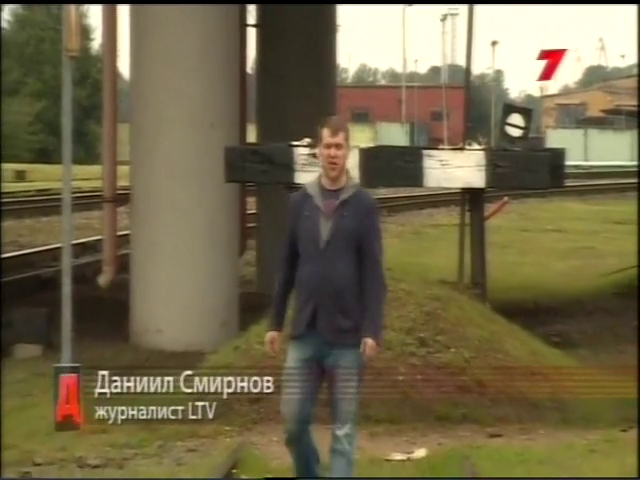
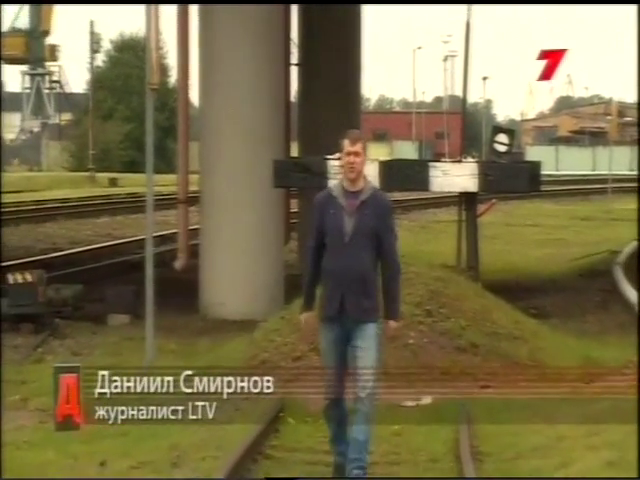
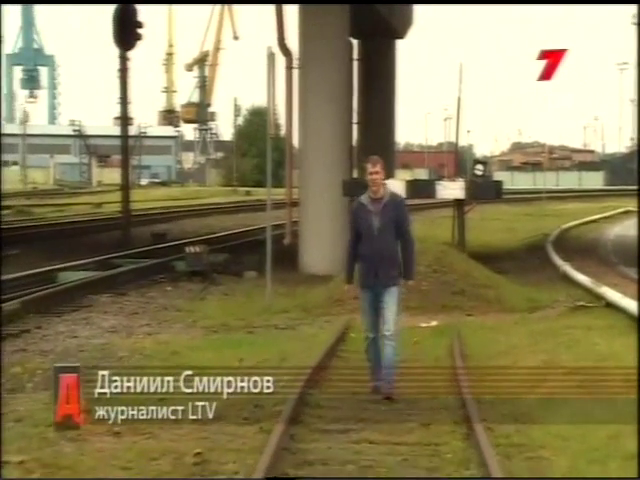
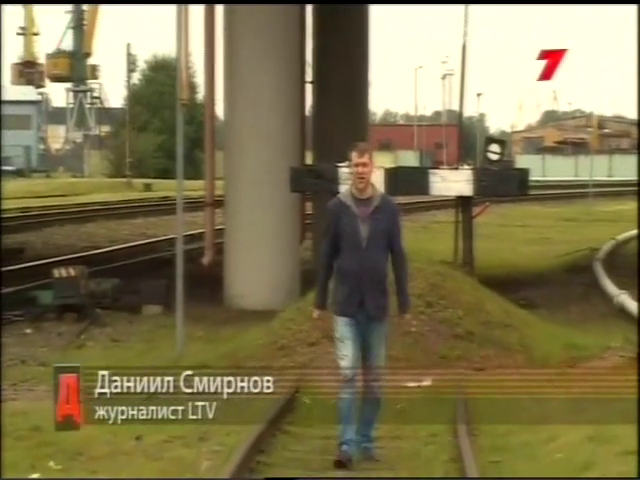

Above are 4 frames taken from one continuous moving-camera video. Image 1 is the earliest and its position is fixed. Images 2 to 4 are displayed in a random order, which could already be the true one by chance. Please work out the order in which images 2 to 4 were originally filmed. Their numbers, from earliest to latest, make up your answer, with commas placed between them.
2, 4, 3
